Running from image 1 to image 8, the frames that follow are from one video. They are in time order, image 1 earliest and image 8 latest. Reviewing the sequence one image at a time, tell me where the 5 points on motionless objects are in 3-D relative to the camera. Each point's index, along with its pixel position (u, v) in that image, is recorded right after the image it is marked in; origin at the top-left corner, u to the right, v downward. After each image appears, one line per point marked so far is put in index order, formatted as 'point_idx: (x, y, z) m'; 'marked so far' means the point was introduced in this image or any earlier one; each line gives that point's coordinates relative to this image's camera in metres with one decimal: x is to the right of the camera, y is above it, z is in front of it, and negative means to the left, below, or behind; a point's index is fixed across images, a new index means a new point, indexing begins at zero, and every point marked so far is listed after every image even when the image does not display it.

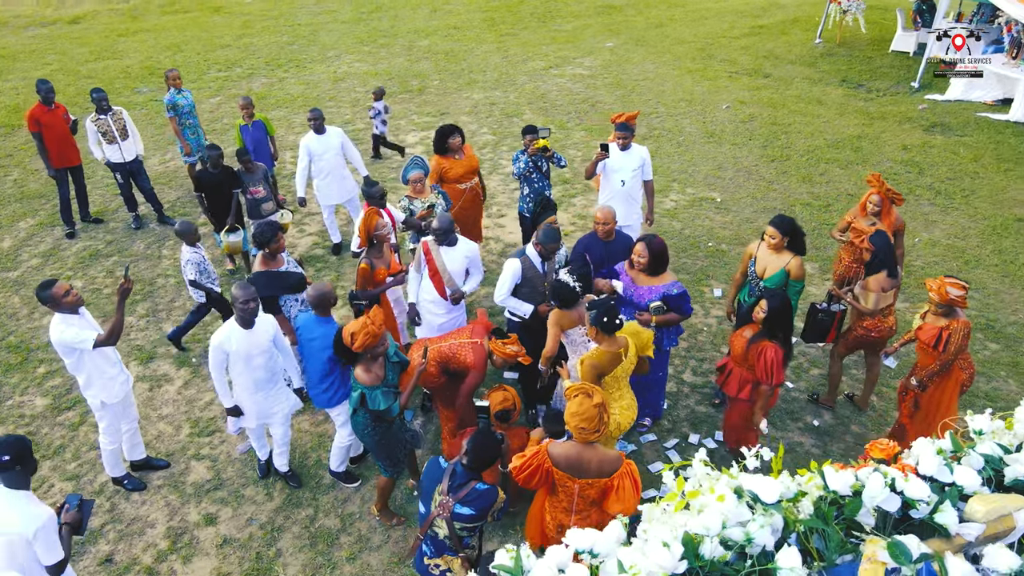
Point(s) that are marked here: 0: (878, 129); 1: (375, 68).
0: (+6.4, +2.8, +12.7) m
1: (-2.8, +4.6, +15.2) m
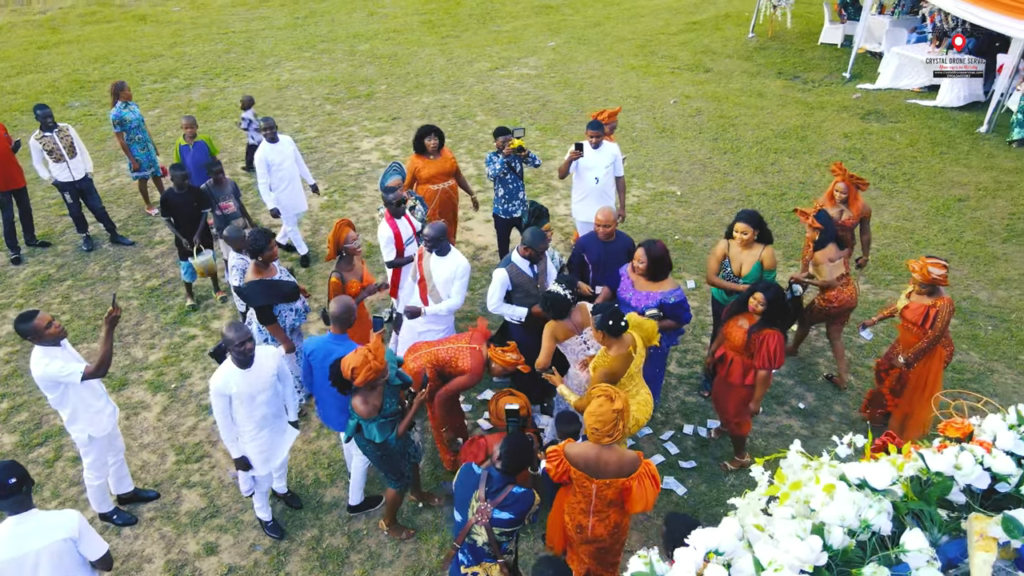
0: (+5.5, +3.1, +13.2) m
1: (-3.9, +4.4, +14.9) m
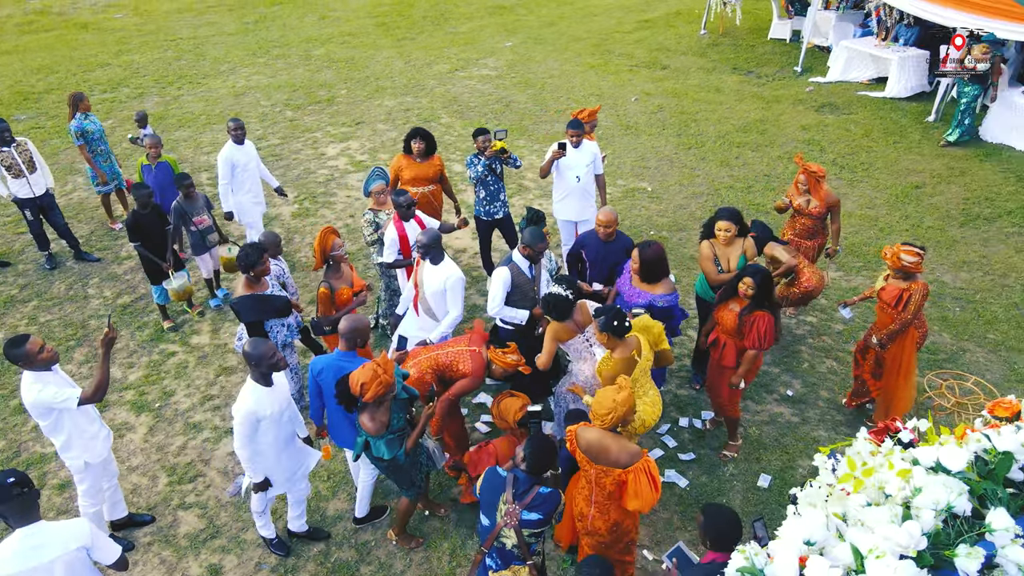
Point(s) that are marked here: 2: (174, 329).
0: (+4.9, +3.2, +13.5) m
1: (-4.7, +4.2, +14.7) m
2: (-3.3, -0.4, +7.2) m
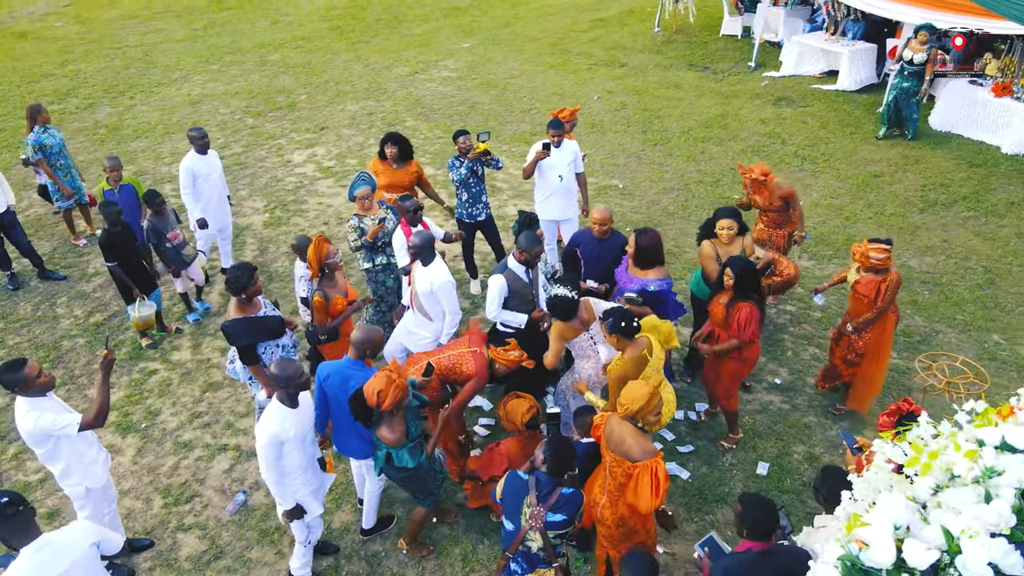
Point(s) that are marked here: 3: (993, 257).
0: (+4.2, +3.4, +13.8) m
1: (-5.5, +4.0, +14.3) m
2: (-3.4, -0.6, +7.0) m
3: (+5.9, +0.4, +9.0) m
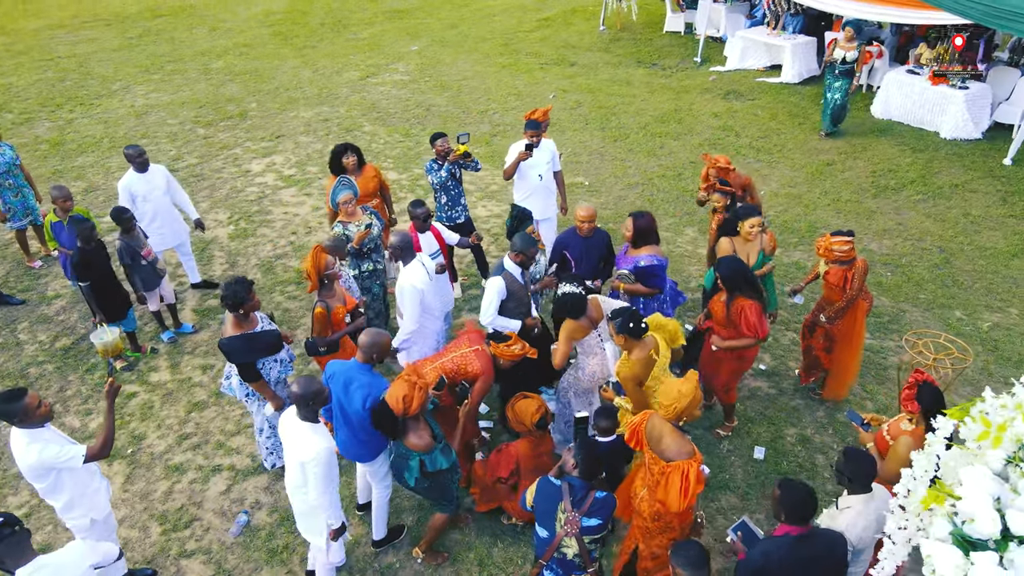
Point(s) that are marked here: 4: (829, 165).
0: (+3.4, +3.6, +14.1) m
1: (-6.3, +3.6, +13.9) m
2: (-3.5, -0.7, +6.7) m
3: (+5.6, +0.6, +9.4) m
4: (+5.0, +1.9, +11.5) m
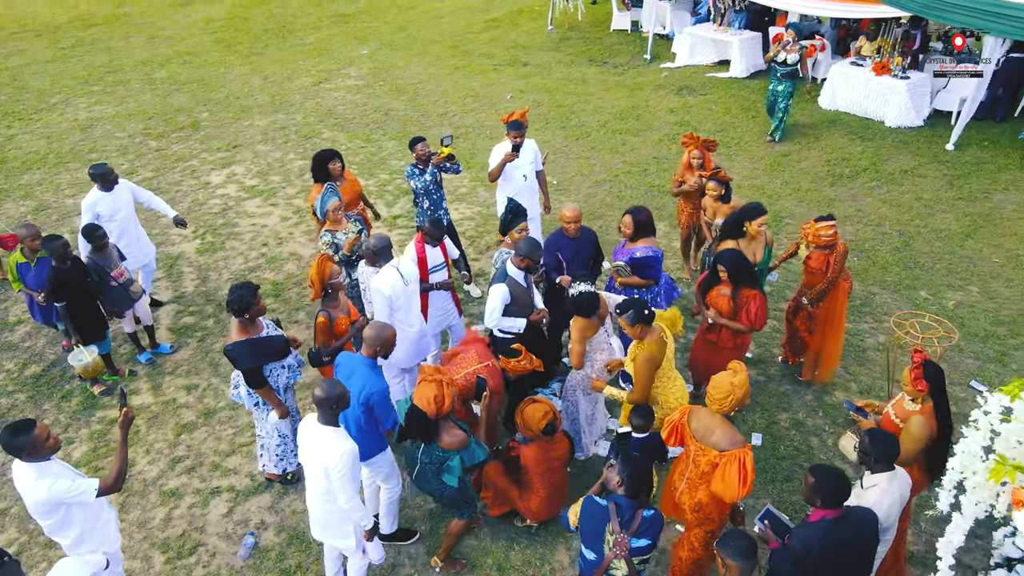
0: (+2.6, +3.7, +14.3) m
1: (-7.1, +3.3, +13.4) m
2: (-3.6, -0.9, +6.4) m
3: (+5.2, +0.9, +9.8) m
4: (+4.4, +2.1, +11.8) m
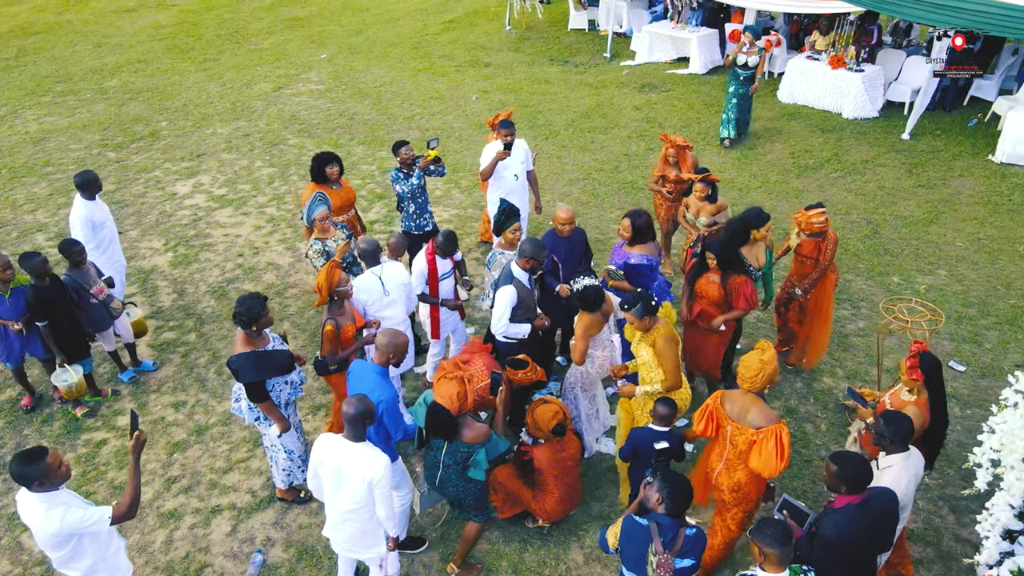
0: (+1.9, +3.8, +14.4) m
1: (-7.7, +3.0, +12.9) m
2: (-3.6, -1.1, +6.2) m
3: (+4.9, +1.1, +10.1) m
4: (+3.9, +2.3, +12.0) m
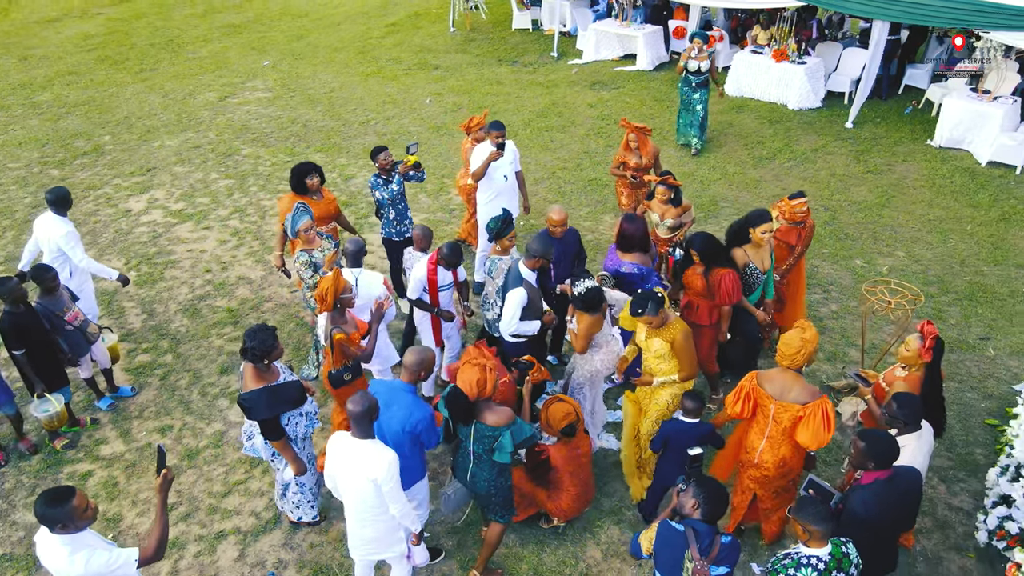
0: (+0.9, +3.8, +14.5) m
1: (-8.4, +2.6, +12.3) m
2: (-3.6, -1.3, +5.9) m
3: (+4.5, +1.3, +10.5) m
4: (+3.3, +2.5, +12.3) m
